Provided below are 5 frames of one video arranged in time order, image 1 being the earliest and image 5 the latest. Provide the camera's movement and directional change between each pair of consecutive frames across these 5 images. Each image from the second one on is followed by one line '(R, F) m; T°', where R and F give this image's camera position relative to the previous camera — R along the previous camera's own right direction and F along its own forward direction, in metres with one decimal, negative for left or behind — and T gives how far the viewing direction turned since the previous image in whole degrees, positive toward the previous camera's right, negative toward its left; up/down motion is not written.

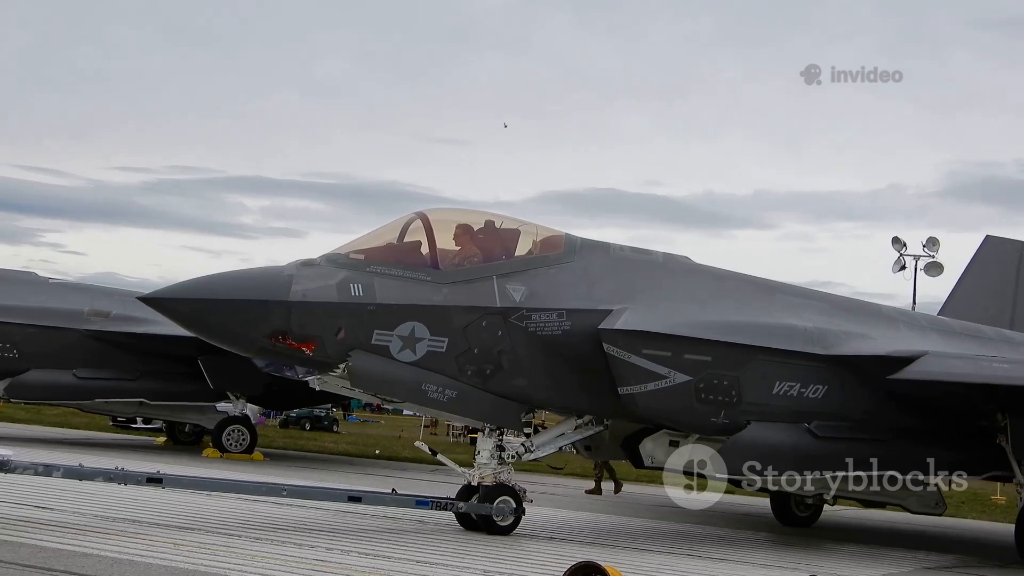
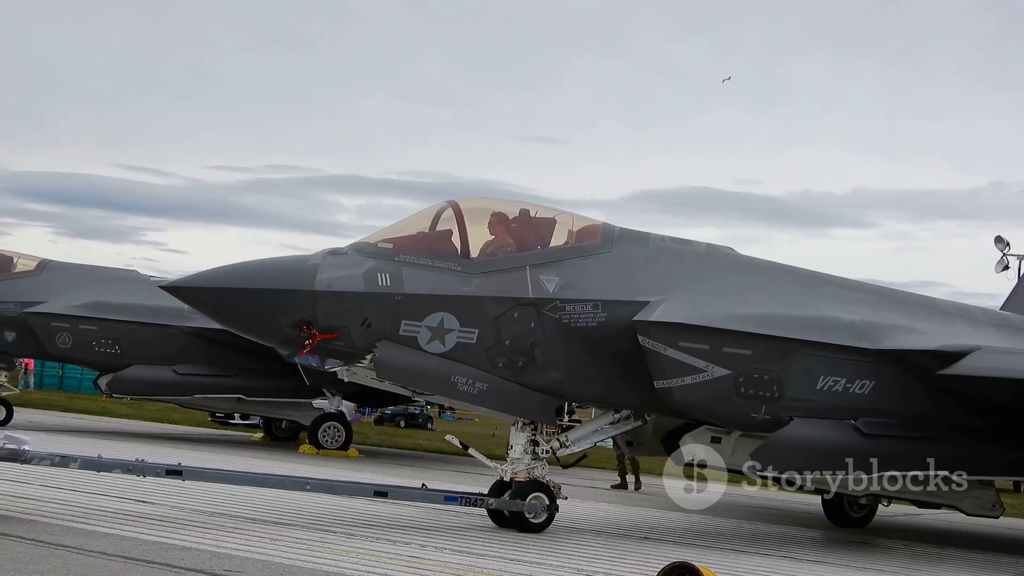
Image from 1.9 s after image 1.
(+1.3, +1.6) m; -3°
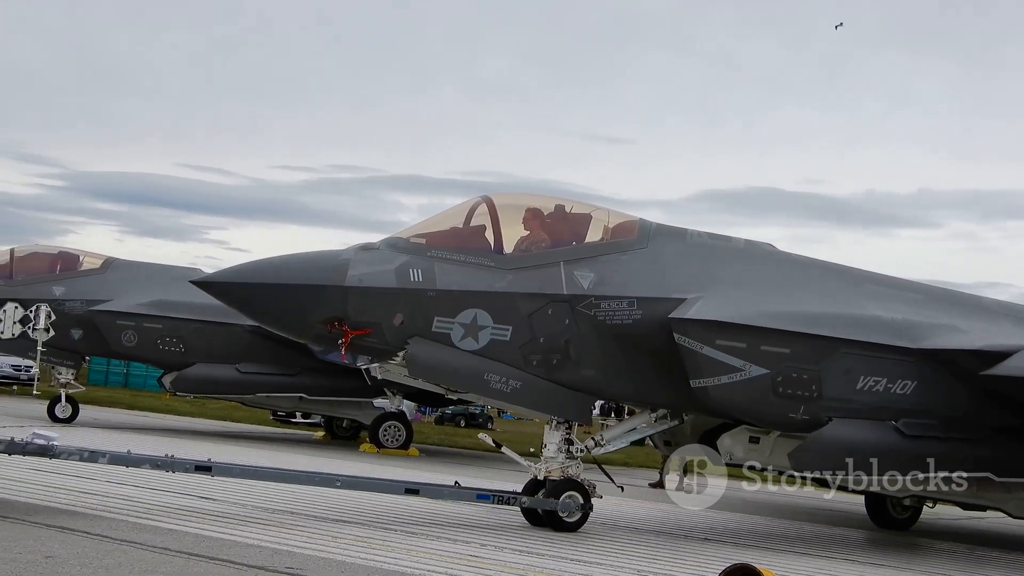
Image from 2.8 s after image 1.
(+0.5, +0.5) m; -3°
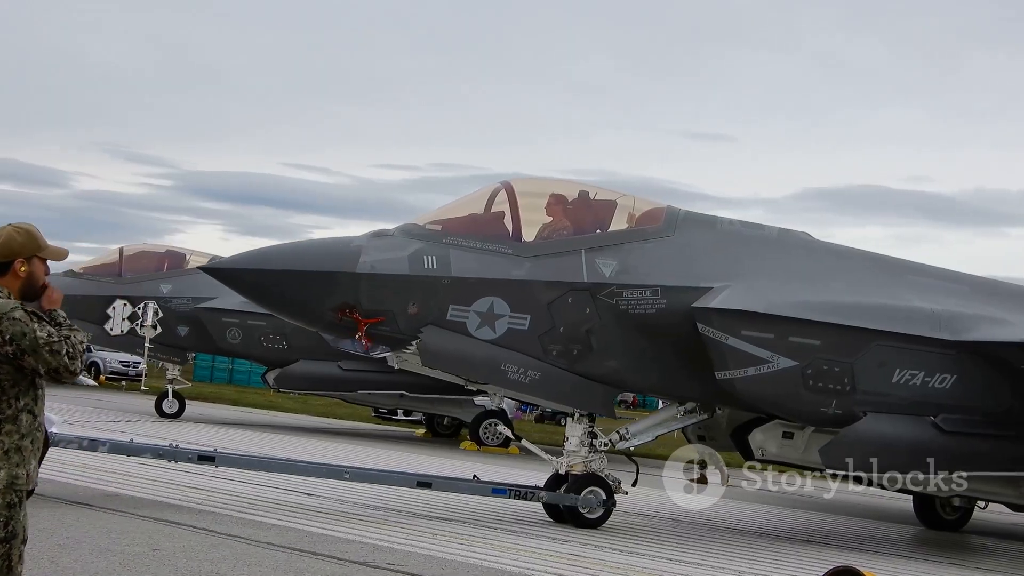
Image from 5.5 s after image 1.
(+1.6, +1.8) m; -3°
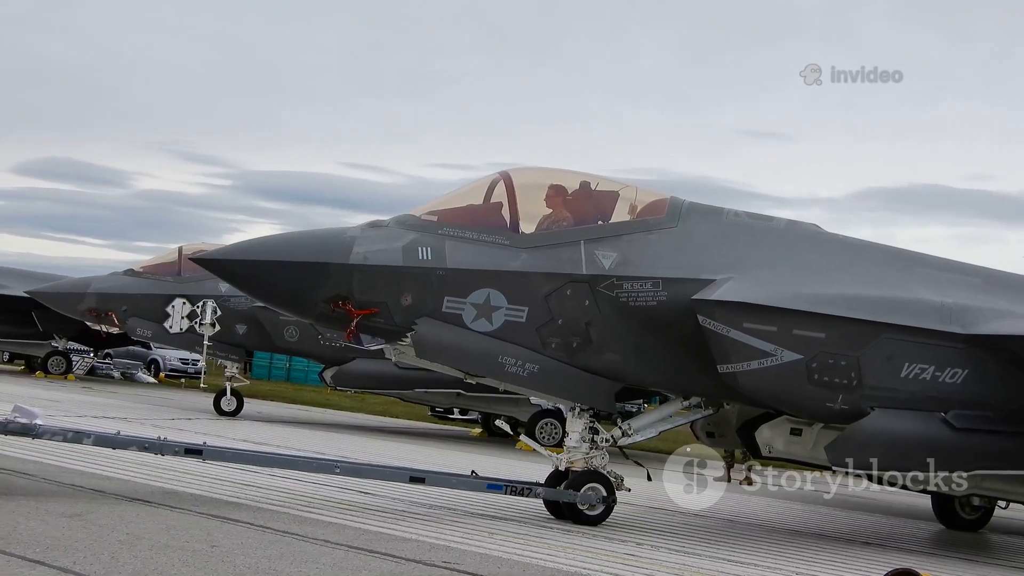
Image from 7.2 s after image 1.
(+1.2, +1.1) m; -1°
